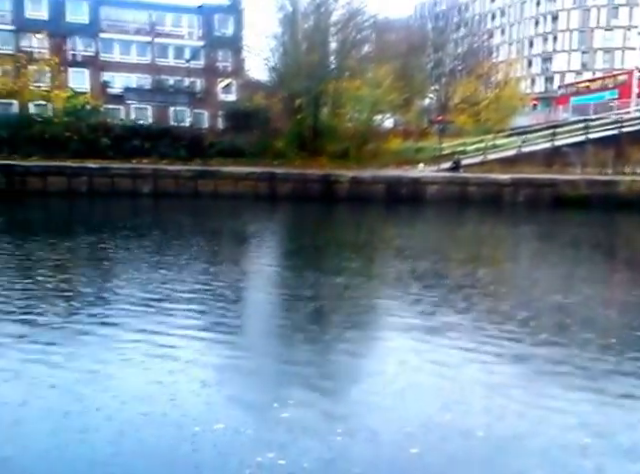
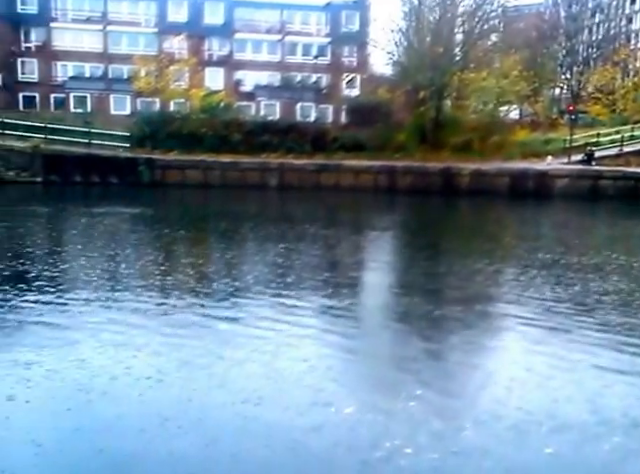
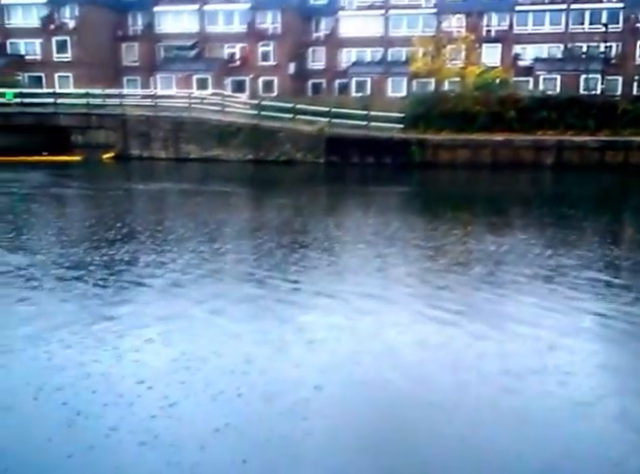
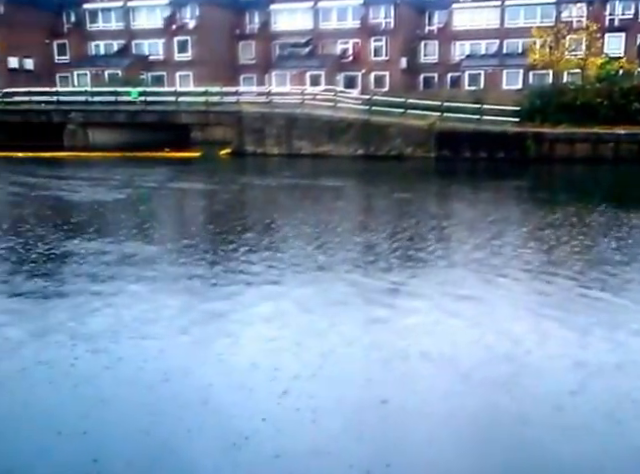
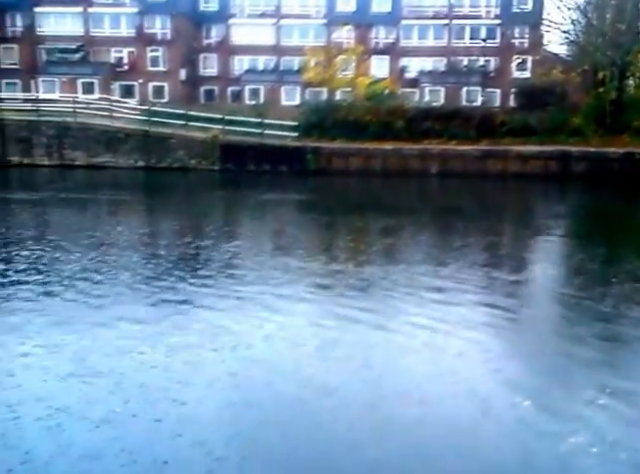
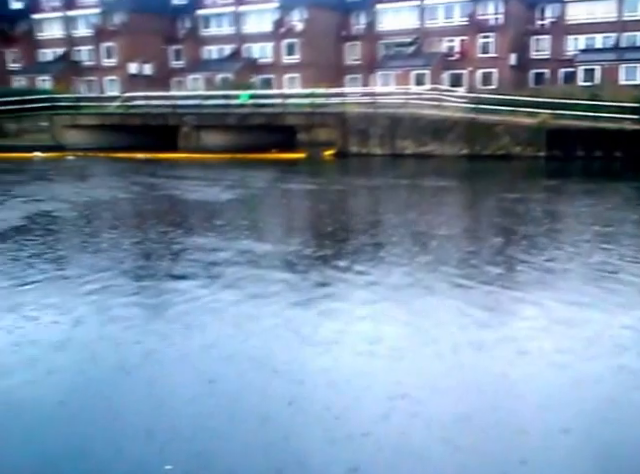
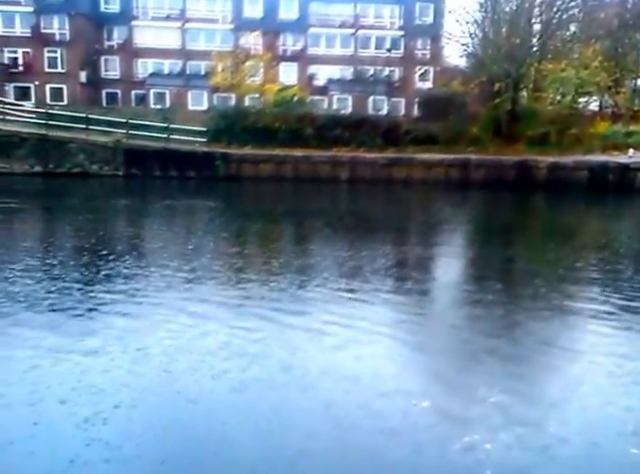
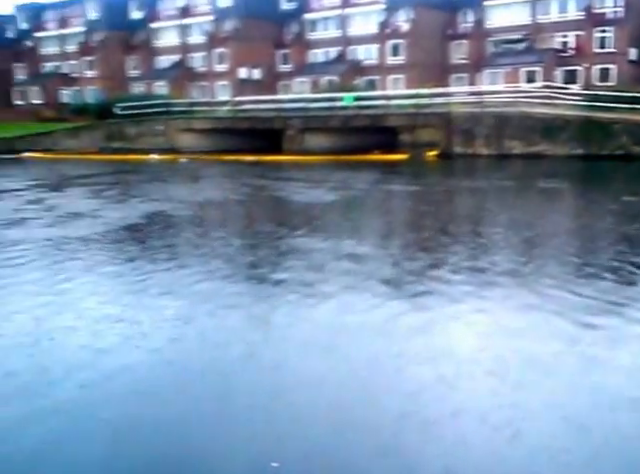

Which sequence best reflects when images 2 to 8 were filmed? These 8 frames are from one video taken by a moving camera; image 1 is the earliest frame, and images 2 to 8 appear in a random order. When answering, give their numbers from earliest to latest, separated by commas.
2, 7, 5, 3, 4, 6, 8
